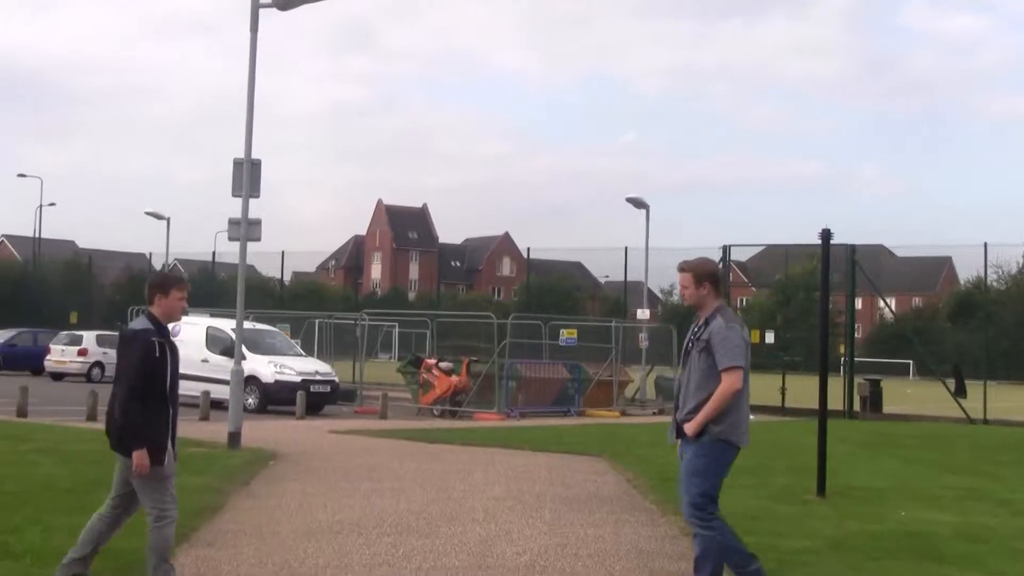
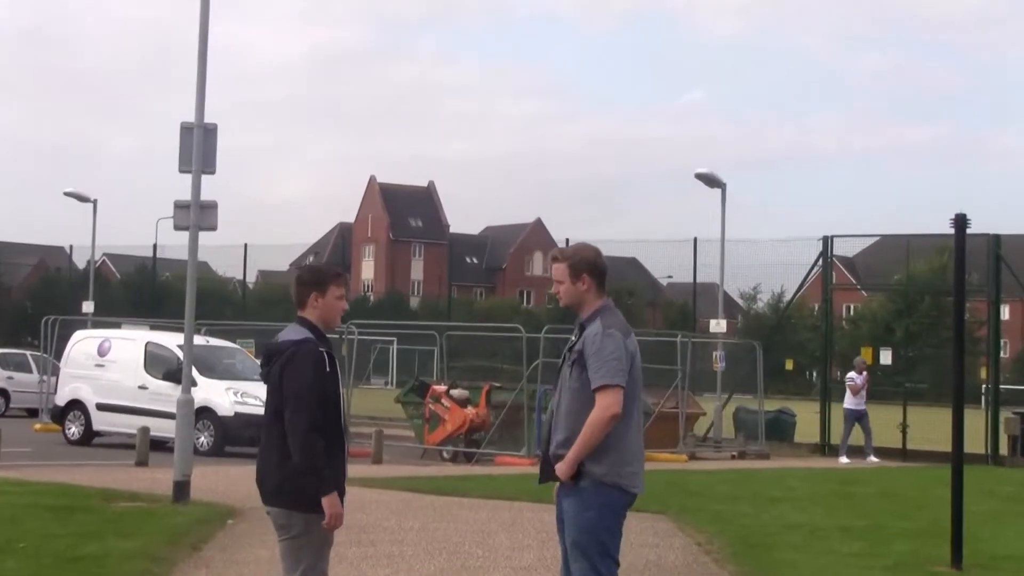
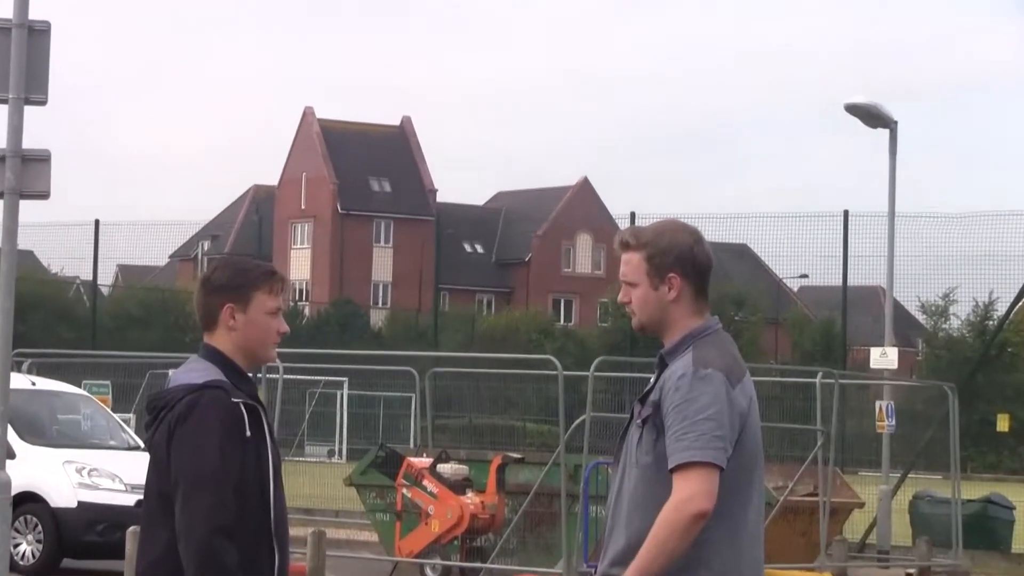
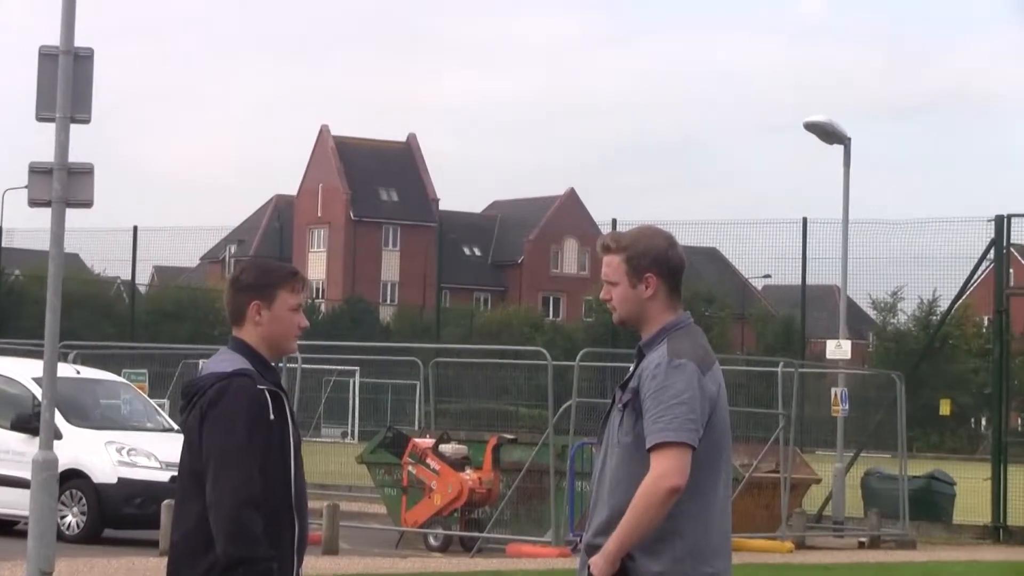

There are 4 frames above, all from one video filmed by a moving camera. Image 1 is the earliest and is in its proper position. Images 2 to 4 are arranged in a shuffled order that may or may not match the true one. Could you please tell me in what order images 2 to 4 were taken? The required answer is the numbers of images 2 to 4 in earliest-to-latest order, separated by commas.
2, 4, 3
